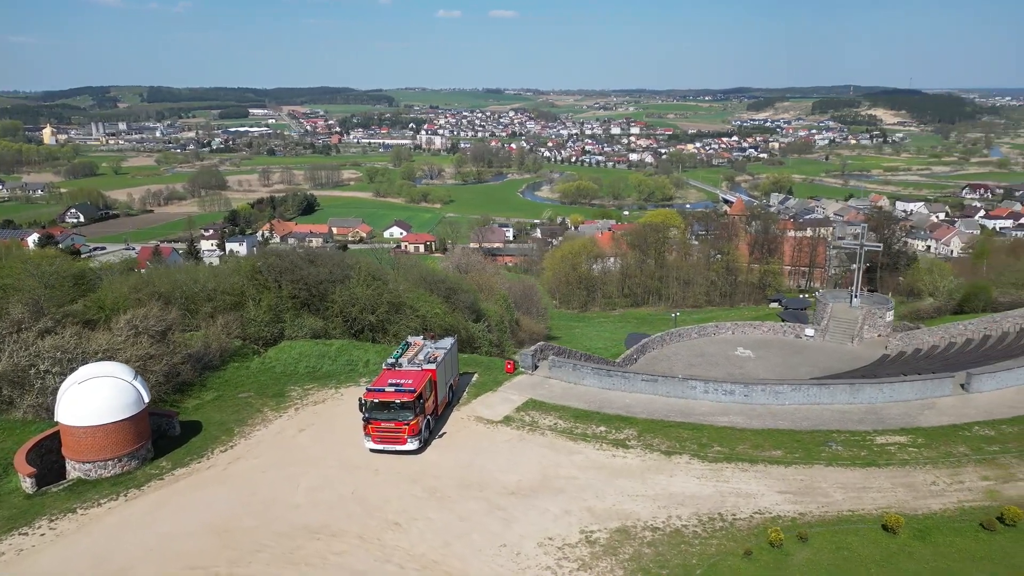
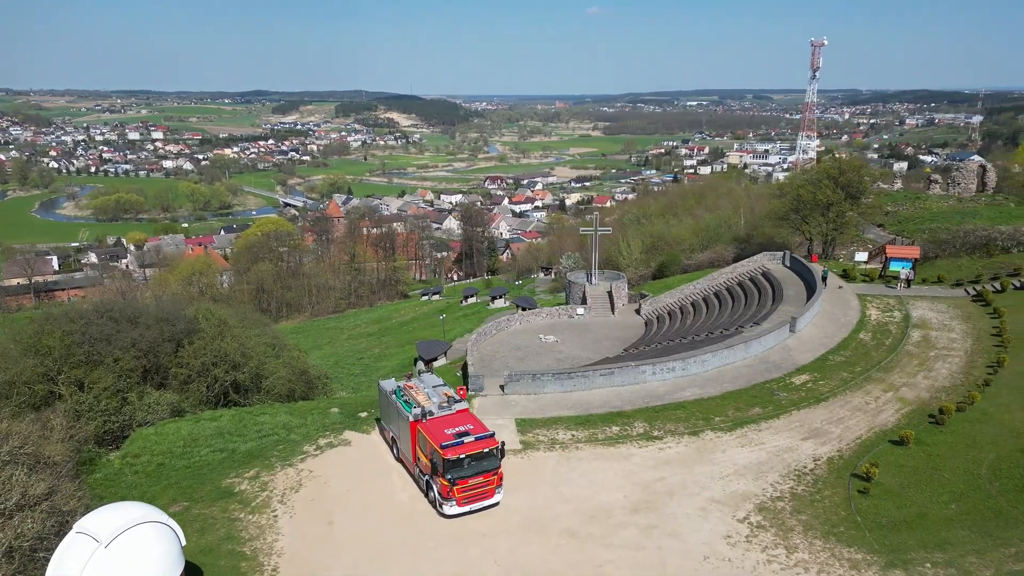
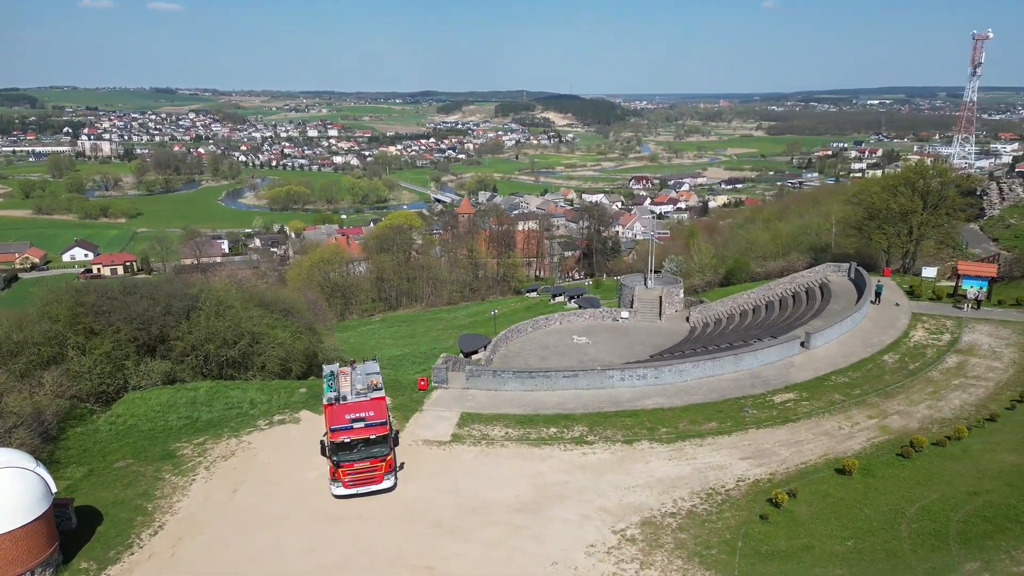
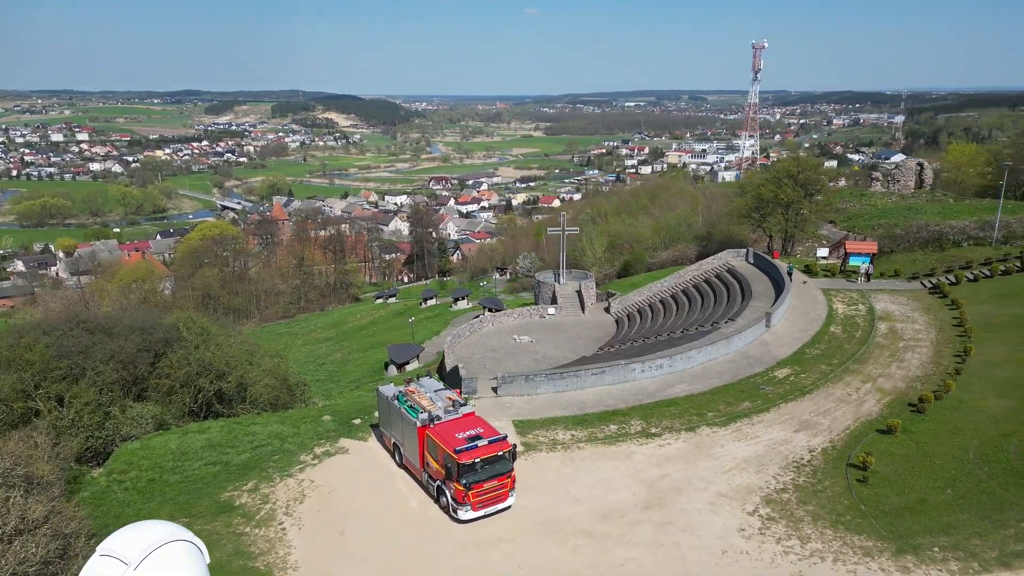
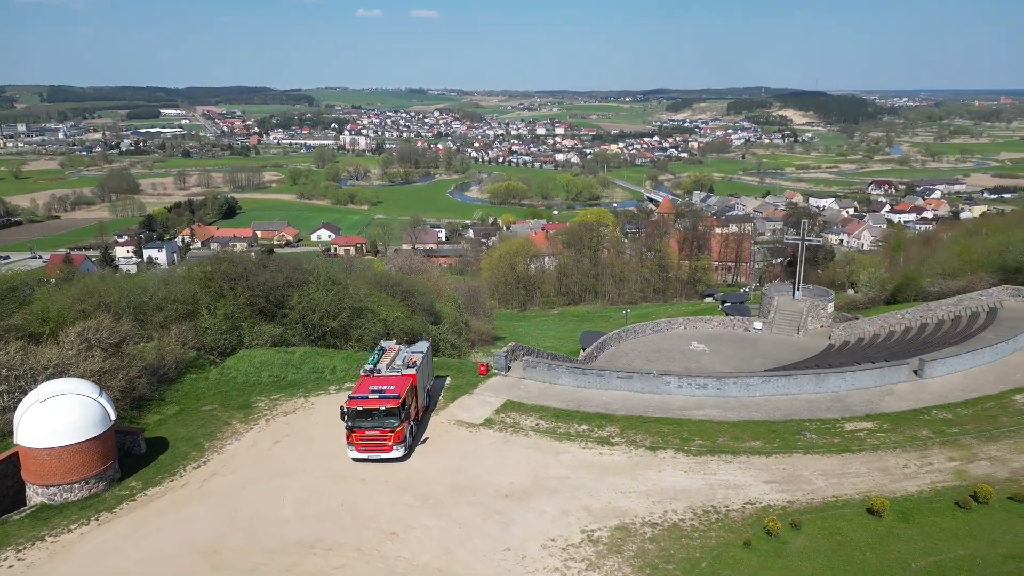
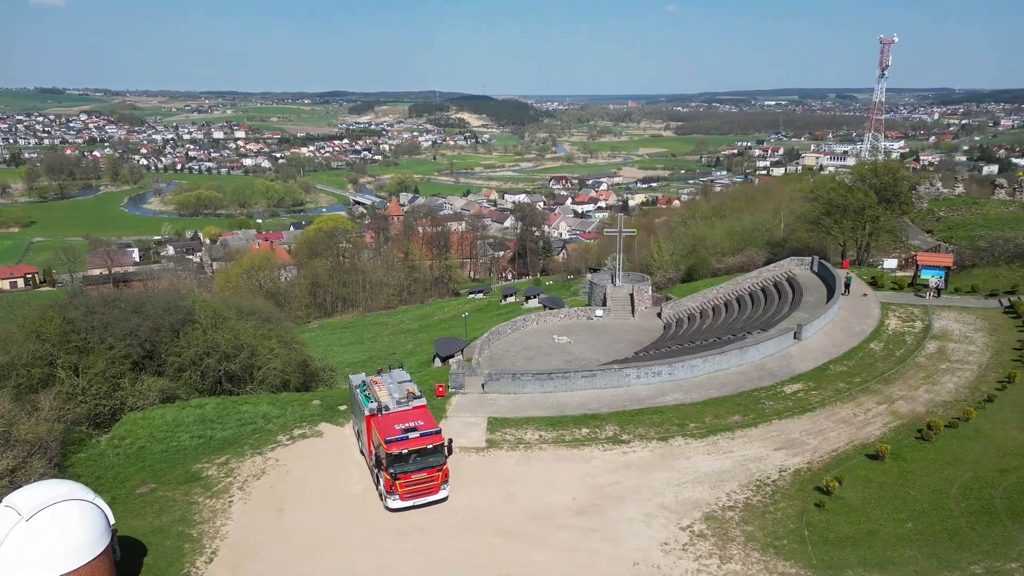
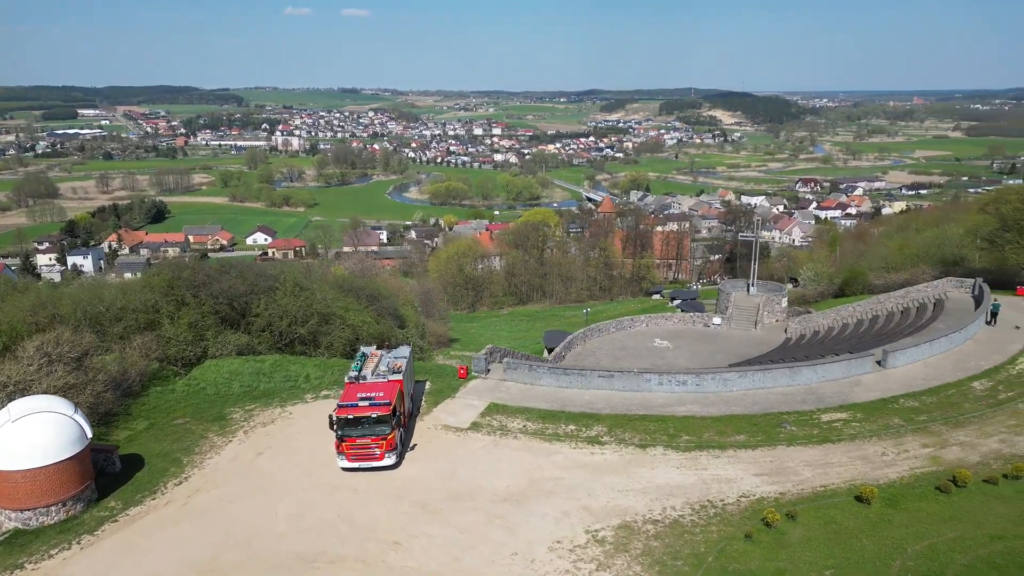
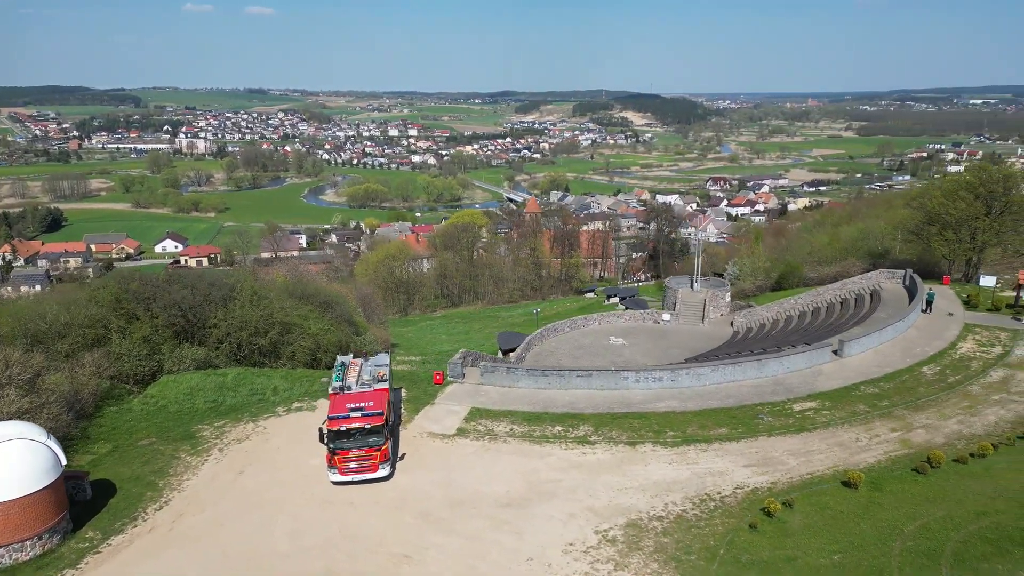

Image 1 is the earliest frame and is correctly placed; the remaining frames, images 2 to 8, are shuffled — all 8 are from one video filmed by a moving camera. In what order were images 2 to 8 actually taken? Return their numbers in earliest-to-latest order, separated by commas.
5, 7, 8, 3, 6, 2, 4
